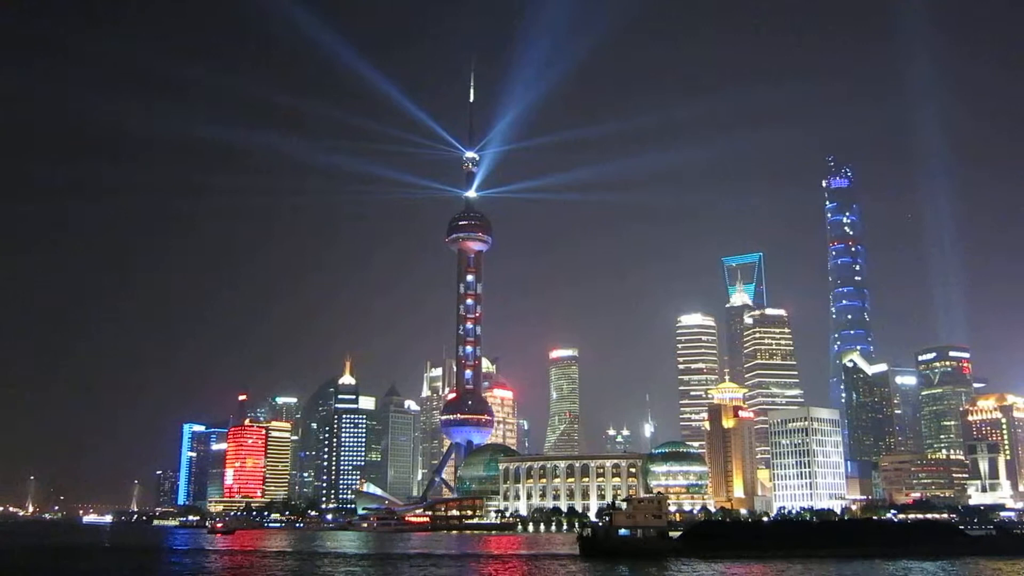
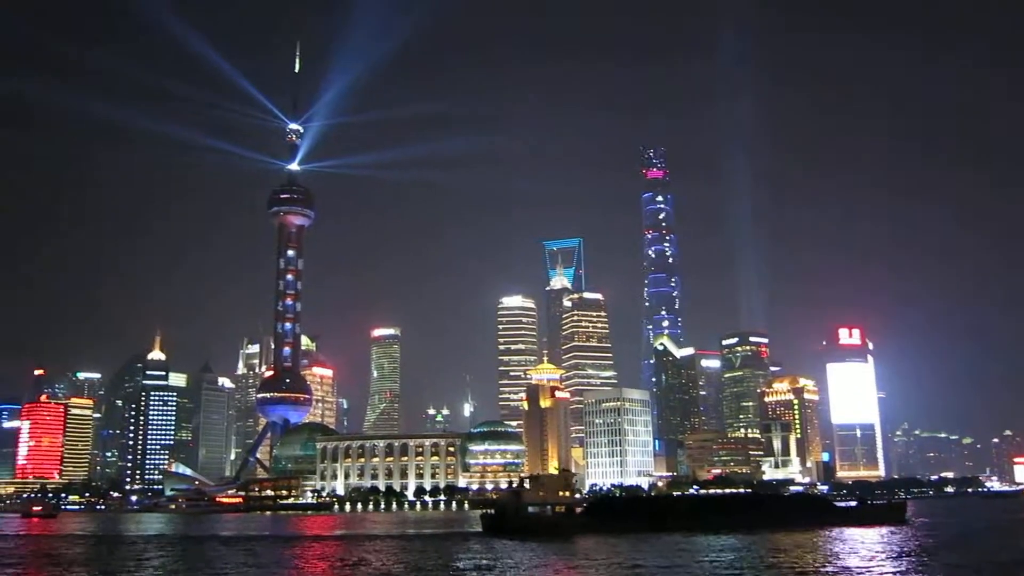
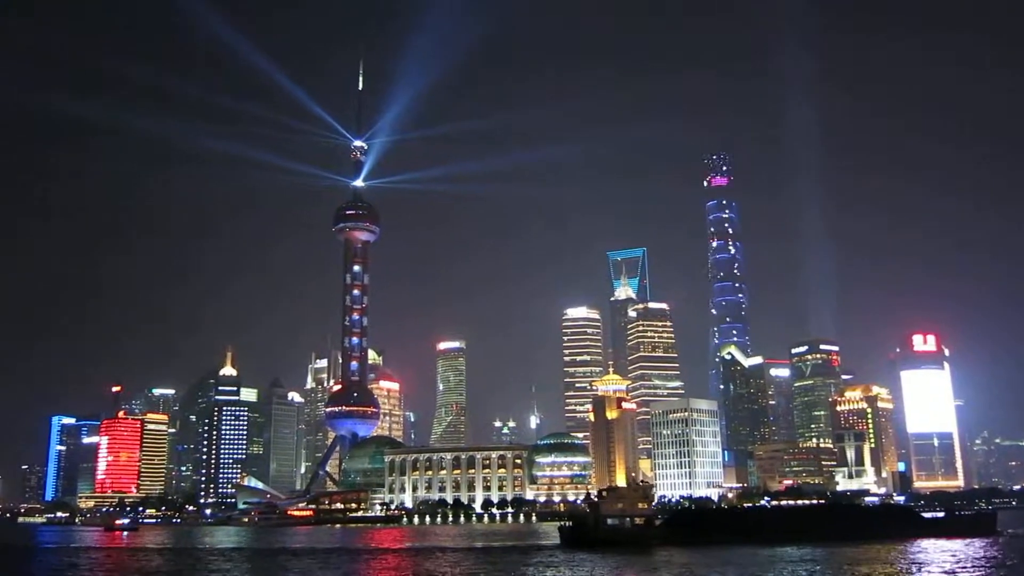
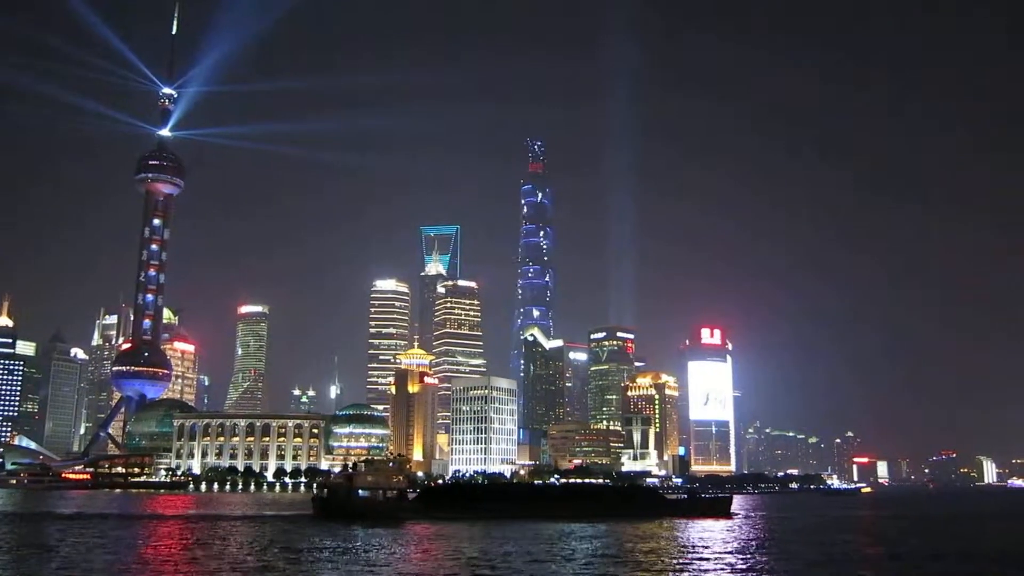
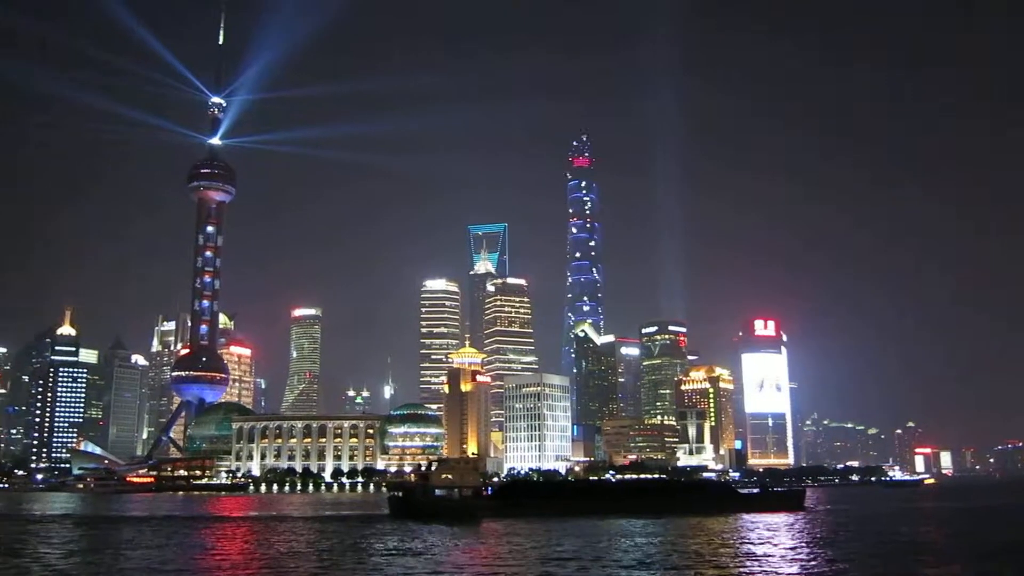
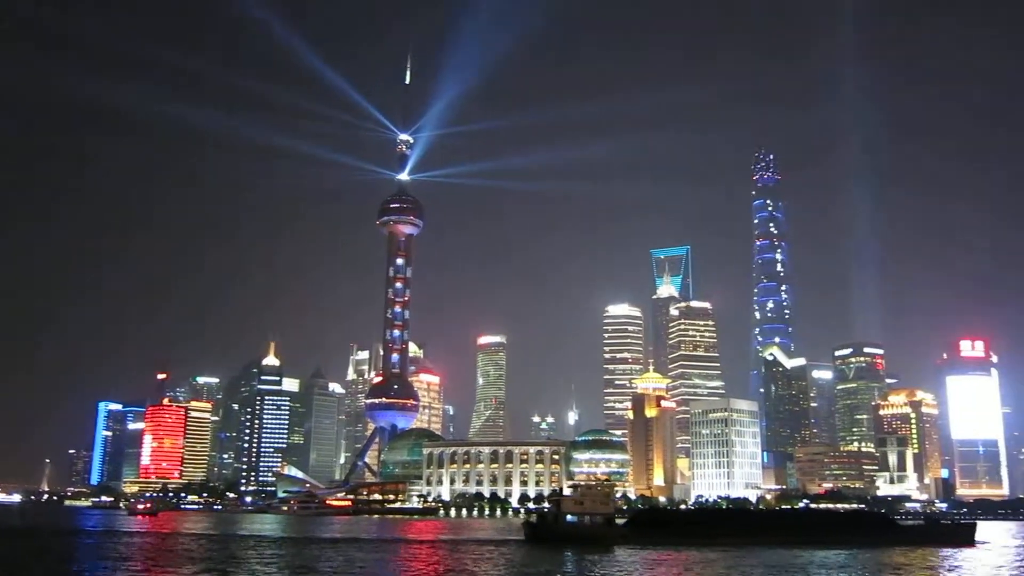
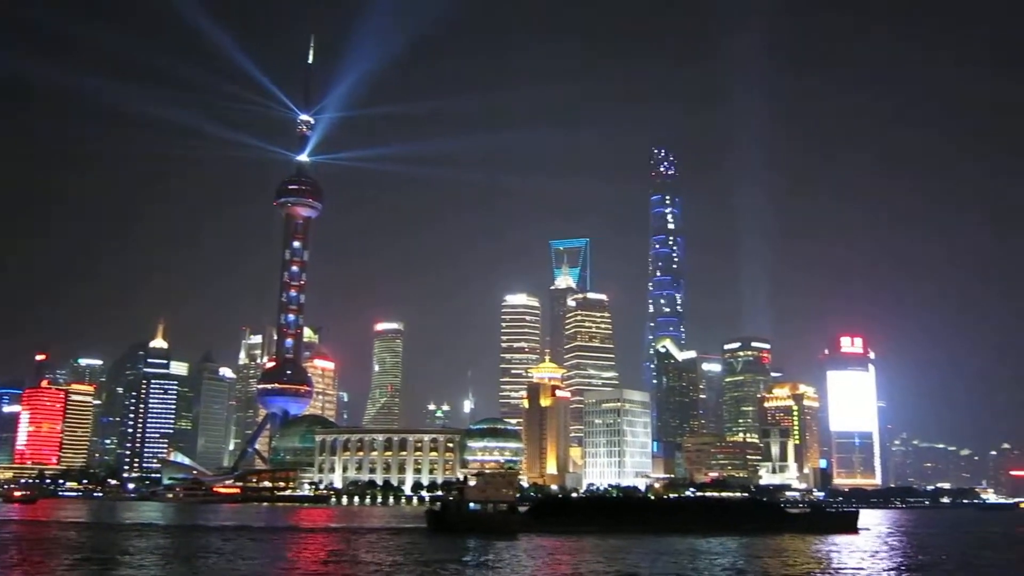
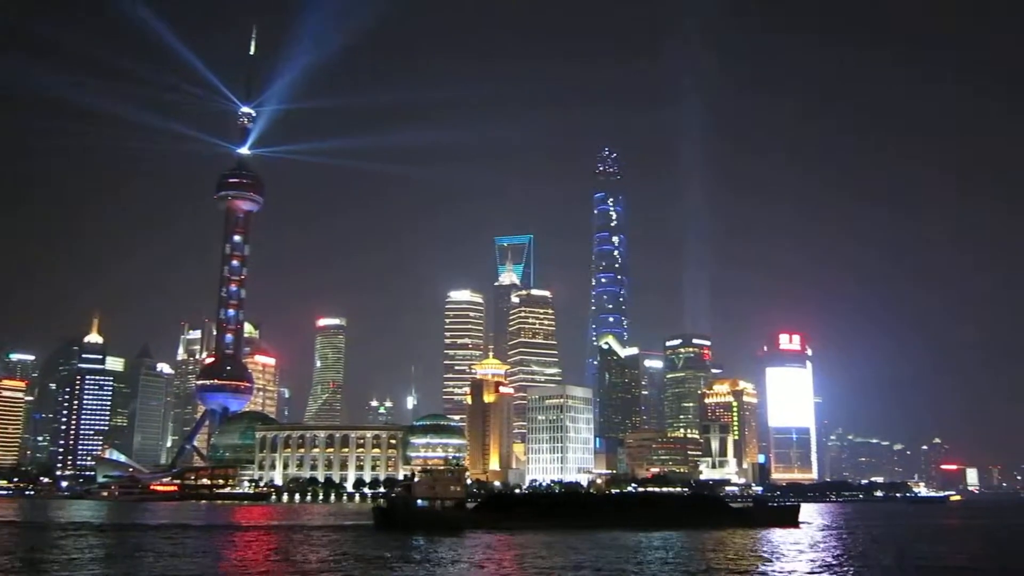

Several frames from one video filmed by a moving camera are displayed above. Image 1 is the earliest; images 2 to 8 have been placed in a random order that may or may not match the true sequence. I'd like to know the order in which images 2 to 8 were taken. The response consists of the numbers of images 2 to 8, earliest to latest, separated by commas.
6, 7, 8, 4, 5, 2, 3
